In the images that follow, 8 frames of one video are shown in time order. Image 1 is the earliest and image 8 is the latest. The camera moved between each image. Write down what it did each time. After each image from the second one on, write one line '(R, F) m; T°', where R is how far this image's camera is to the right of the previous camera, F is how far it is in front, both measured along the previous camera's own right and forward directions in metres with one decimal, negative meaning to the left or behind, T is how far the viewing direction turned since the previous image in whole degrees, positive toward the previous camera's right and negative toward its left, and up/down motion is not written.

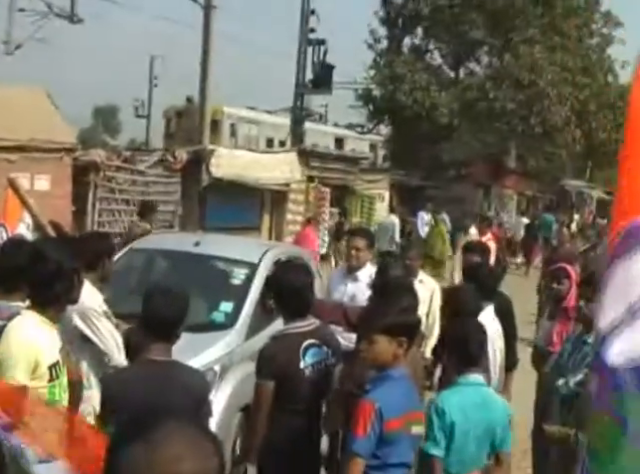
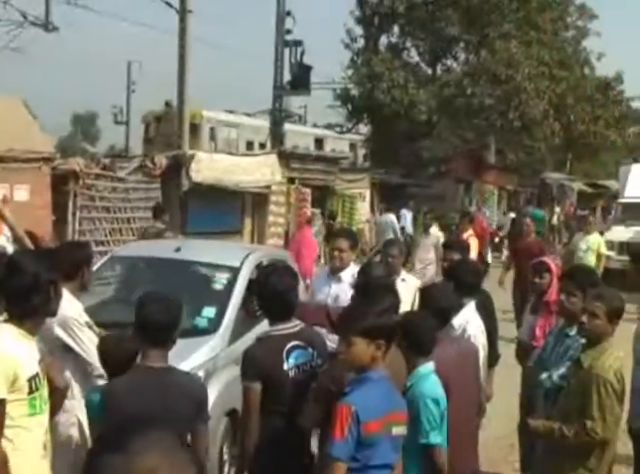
(0.0, 0.0) m; +1°
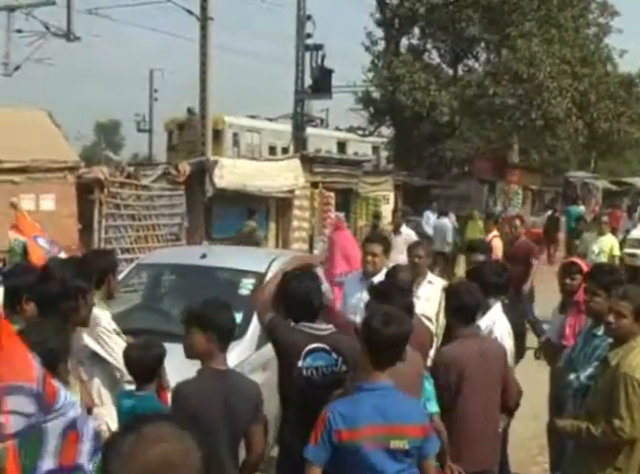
(0.0, 0.0) m; -1°
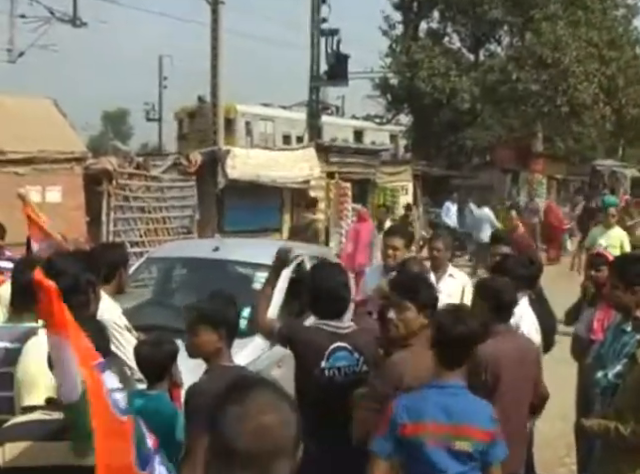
(0.0, +0.2) m; -1°
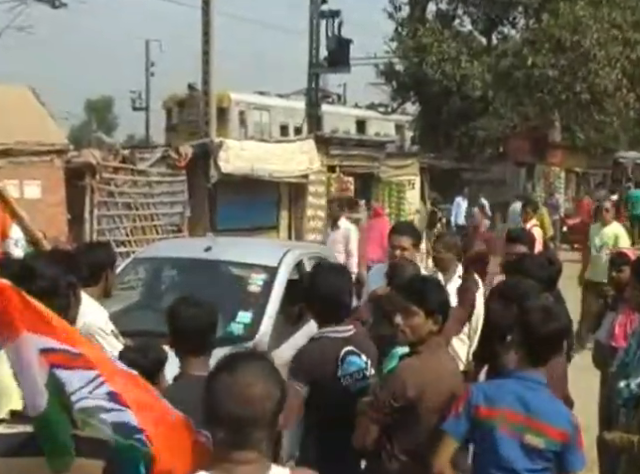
(0.0, +0.4) m; 0°
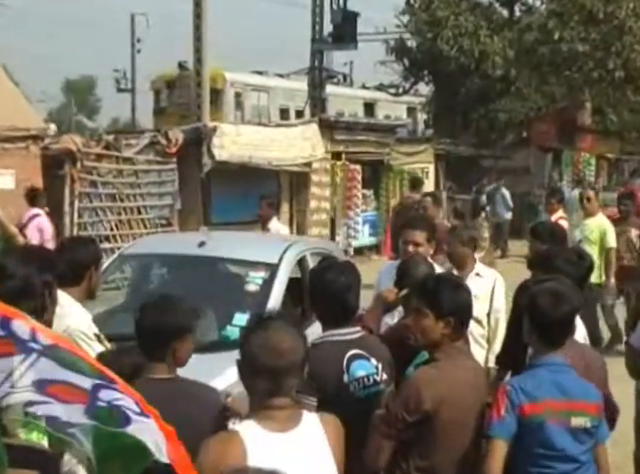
(0.0, +0.5) m; -1°
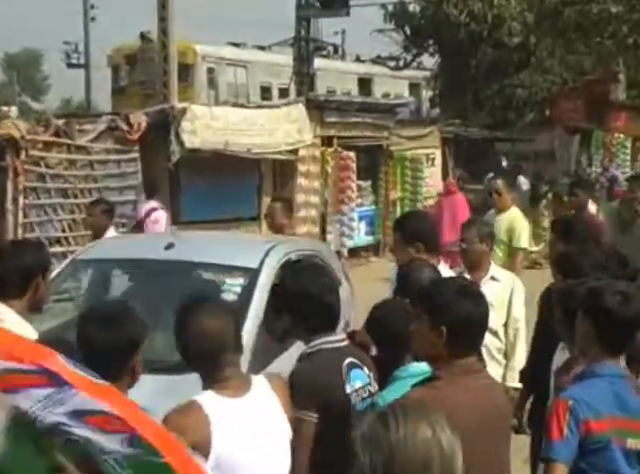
(0.0, +0.7) m; 0°
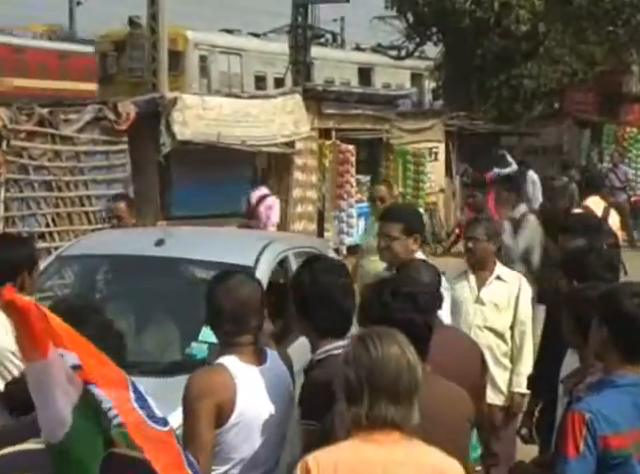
(0.0, +0.2) m; 0°
